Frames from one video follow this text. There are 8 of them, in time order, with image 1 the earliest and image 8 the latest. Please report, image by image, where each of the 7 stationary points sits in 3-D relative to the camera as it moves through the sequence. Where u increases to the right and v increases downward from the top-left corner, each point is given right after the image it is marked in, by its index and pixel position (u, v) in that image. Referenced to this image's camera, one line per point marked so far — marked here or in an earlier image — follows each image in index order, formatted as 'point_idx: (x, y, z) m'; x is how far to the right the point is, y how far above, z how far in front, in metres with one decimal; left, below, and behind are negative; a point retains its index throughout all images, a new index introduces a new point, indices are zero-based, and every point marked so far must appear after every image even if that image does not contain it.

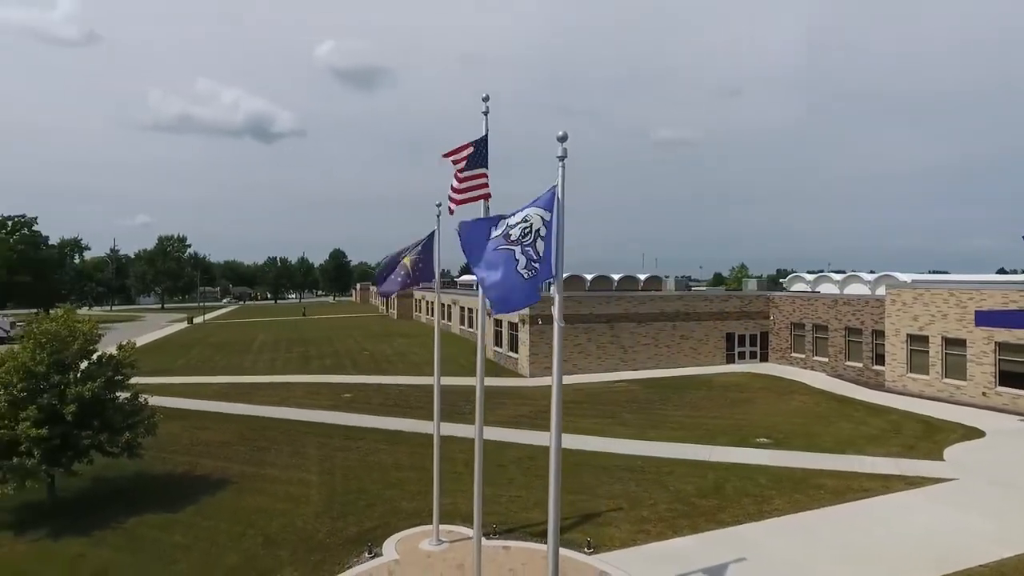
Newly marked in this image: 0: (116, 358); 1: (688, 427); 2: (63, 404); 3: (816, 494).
0: (-8.7, -1.5, +13.9) m
1: (+5.2, -4.1, +18.9) m
2: (-9.0, -2.3, +12.7) m
3: (+6.3, -4.3, +13.1) m
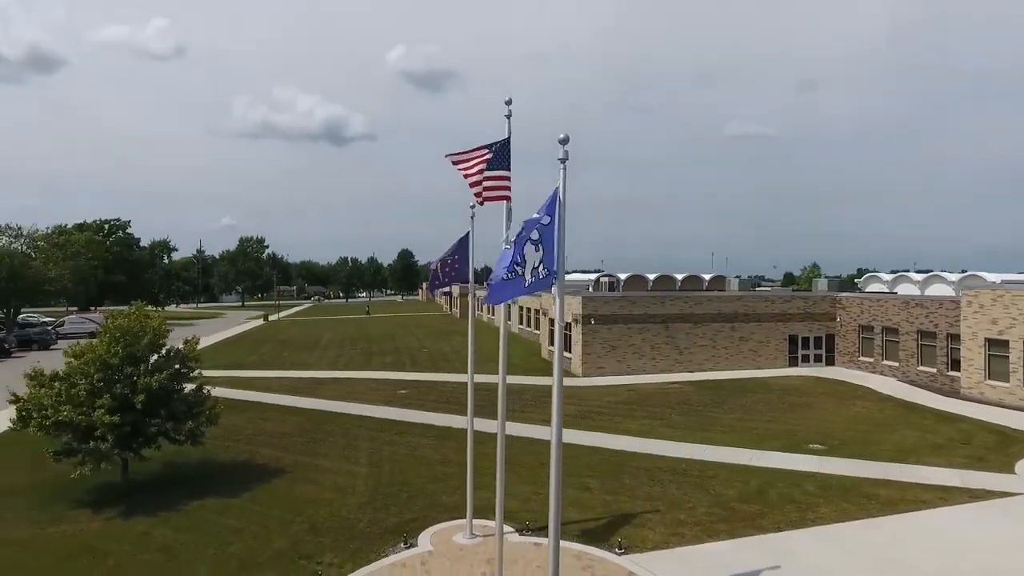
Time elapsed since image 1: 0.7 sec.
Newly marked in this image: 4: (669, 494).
0: (-7.8, -1.5, +14.9) m
1: (+6.6, -4.2, +18.4) m
2: (-8.2, -2.3, +13.8) m
3: (+7.0, -4.3, +12.5) m
4: (+3.3, -4.4, +13.6) m
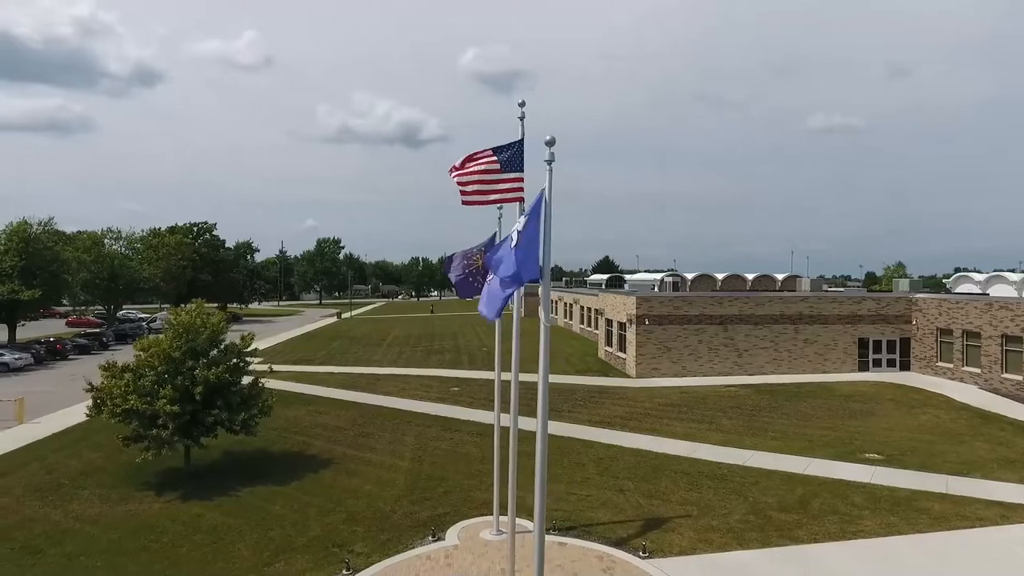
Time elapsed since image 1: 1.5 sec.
0: (-6.9, -1.5, +15.8) m
1: (+7.8, -4.2, +17.7) m
2: (-7.4, -2.3, +14.8) m
3: (+7.5, -4.3, +11.8) m
4: (+4.0, -4.4, +13.2) m
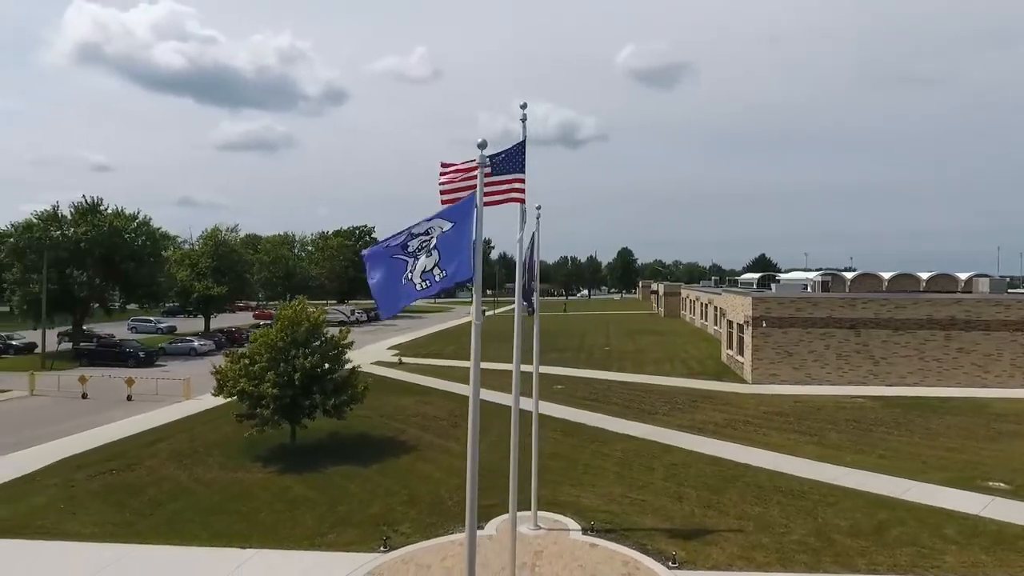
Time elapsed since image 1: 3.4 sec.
0: (-4.9, -1.4, +17.5) m
1: (+9.7, -4.2, +15.6) m
2: (-5.8, -2.2, +16.7) m
3: (+8.0, -4.3, +10.0) m
4: (+4.9, -4.4, +12.3) m
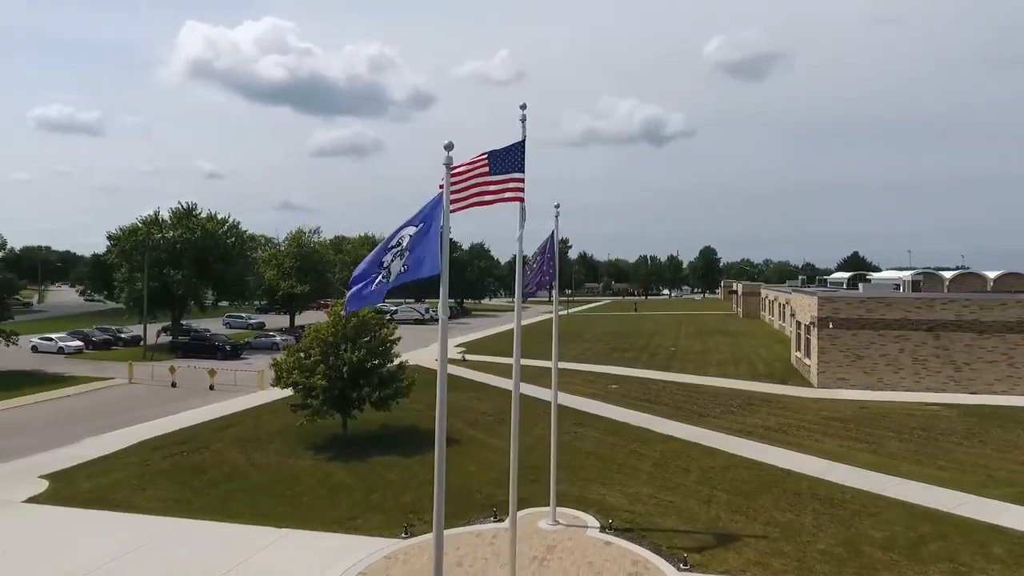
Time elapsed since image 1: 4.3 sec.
0: (-3.8, -1.4, +18.3) m
1: (+10.4, -4.2, +14.5) m
2: (-4.7, -2.2, +17.6) m
3: (+8.0, -4.3, +9.2) m
4: (+5.3, -4.4, +11.8) m
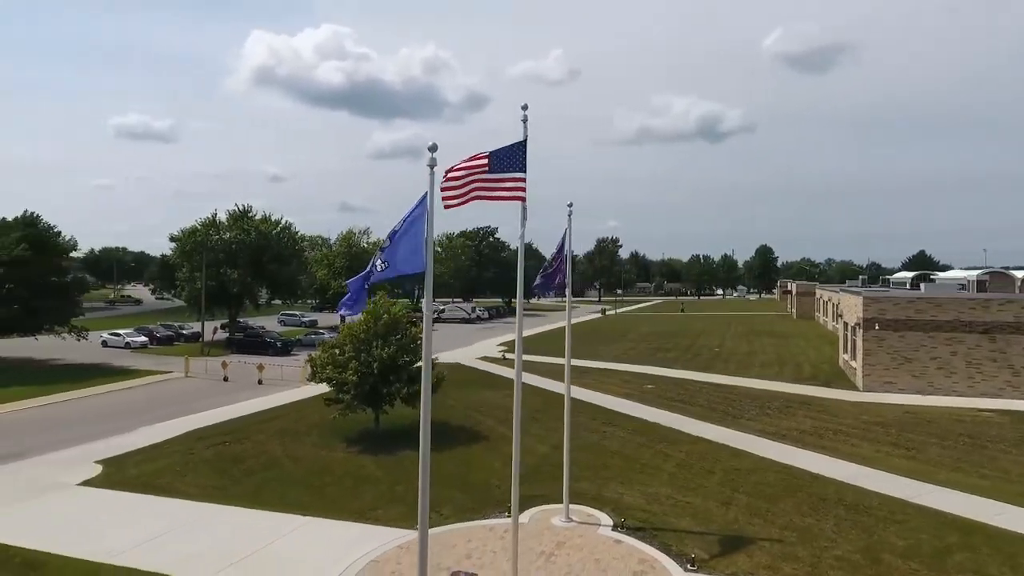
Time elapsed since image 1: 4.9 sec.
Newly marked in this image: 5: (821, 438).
0: (-3.0, -1.3, +18.7) m
1: (+10.9, -4.1, +13.7) m
2: (-4.0, -2.1, +18.1) m
3: (+8.0, -4.3, +8.6) m
4: (+5.5, -4.4, +11.5) m
5: (+8.5, -4.1, +17.4) m
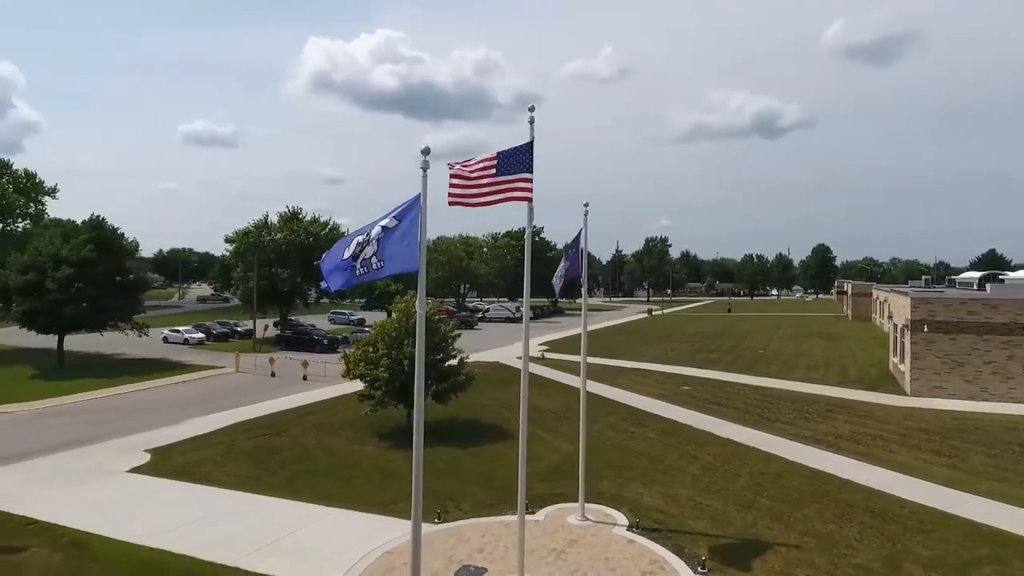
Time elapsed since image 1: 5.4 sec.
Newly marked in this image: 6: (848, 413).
0: (-2.1, -1.3, +19.1) m
1: (+11.3, -4.2, +13.0) m
2: (-3.2, -2.1, +18.5) m
3: (+8.0, -4.3, +8.1) m
4: (+5.7, -4.4, +11.2) m
5: (+9.2, -4.1, +16.8) m
6: (+10.6, -3.9, +19.9) m
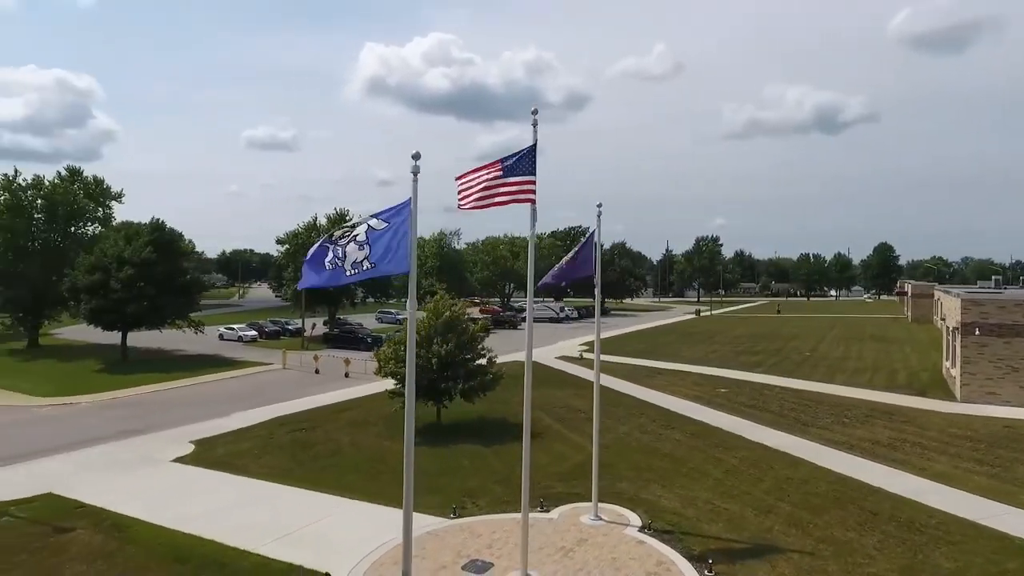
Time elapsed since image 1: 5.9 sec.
0: (-1.3, -1.3, +19.4) m
1: (+11.6, -4.2, +12.2) m
2: (-2.4, -2.1, +18.9) m
3: (+7.9, -4.3, +7.6) m
4: (+5.9, -4.4, +10.9) m
5: (+9.8, -4.2, +16.2) m
6: (+11.4, -3.9, +19.1) m
